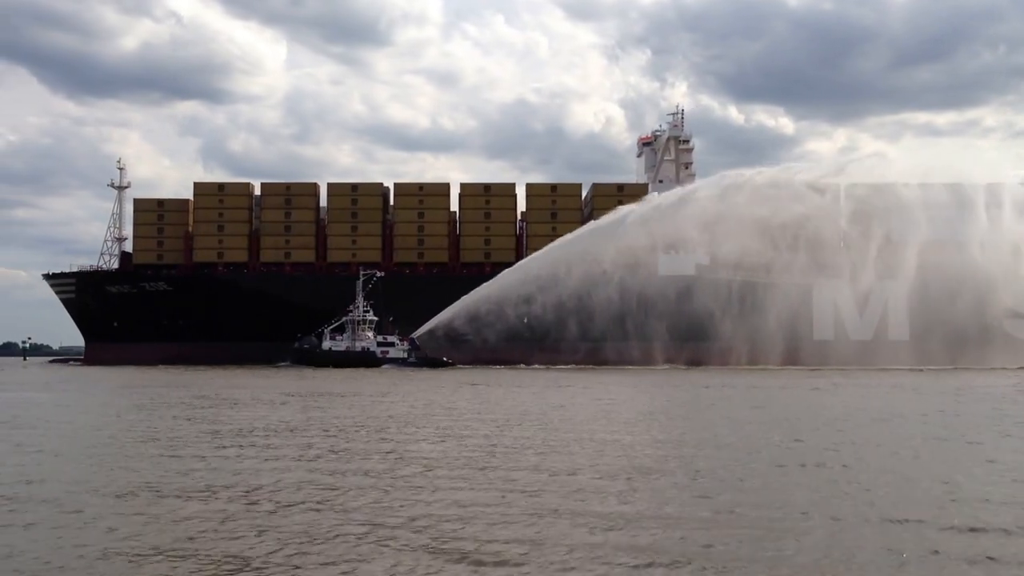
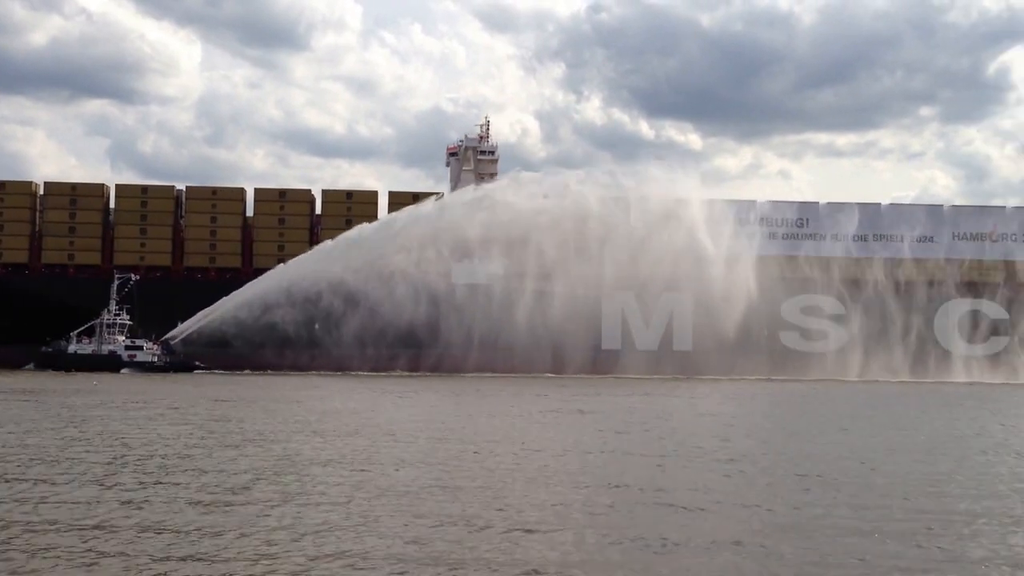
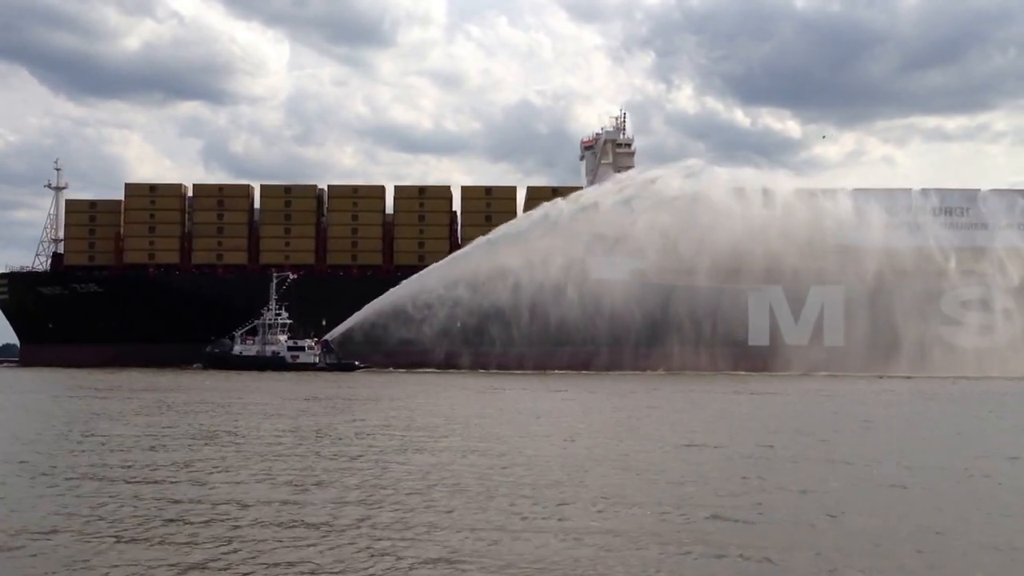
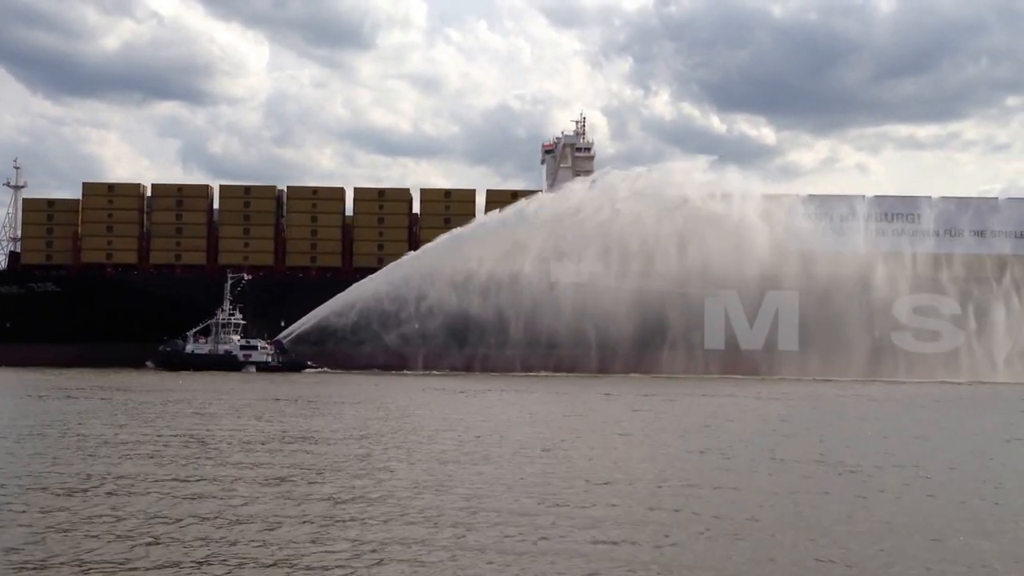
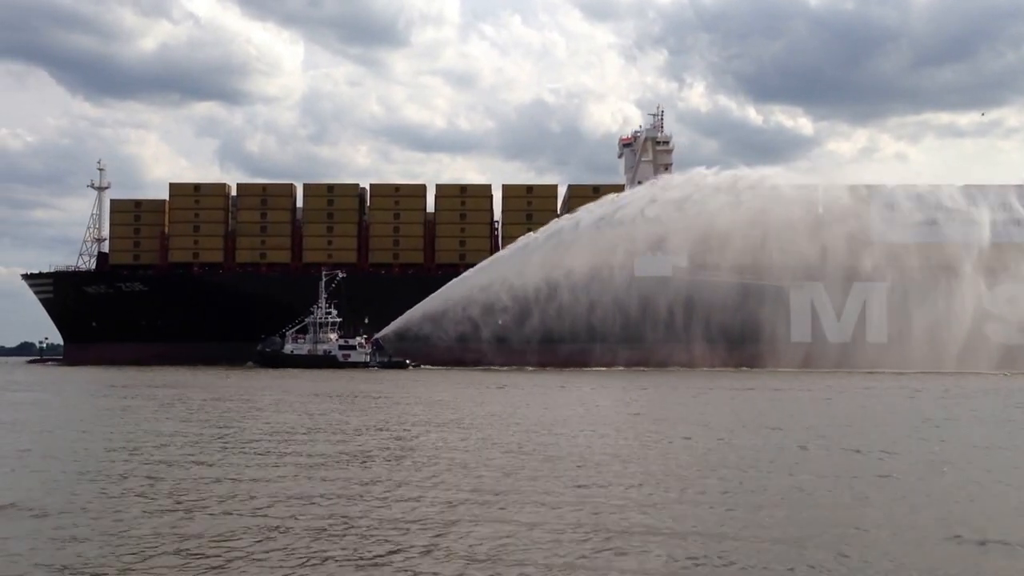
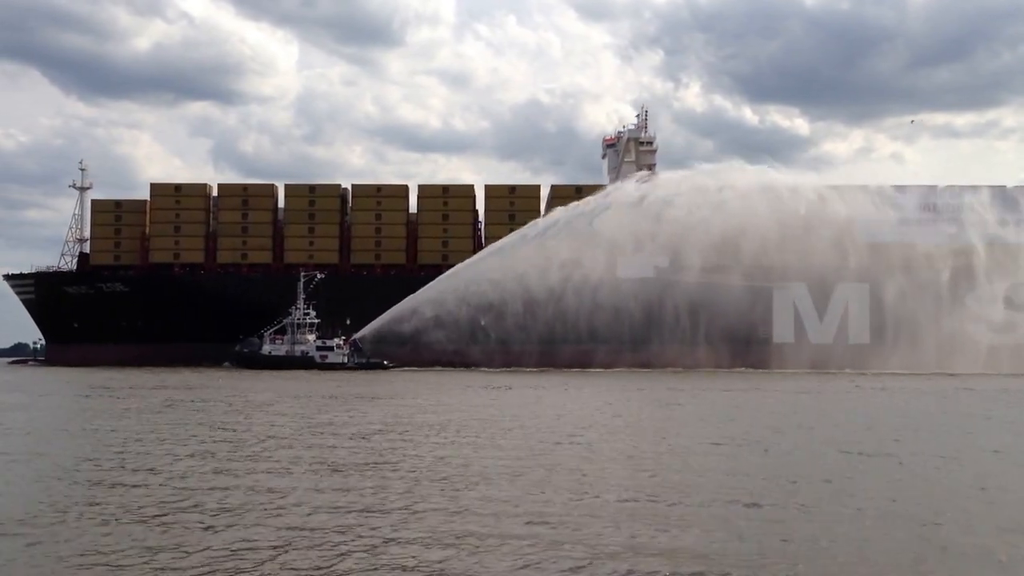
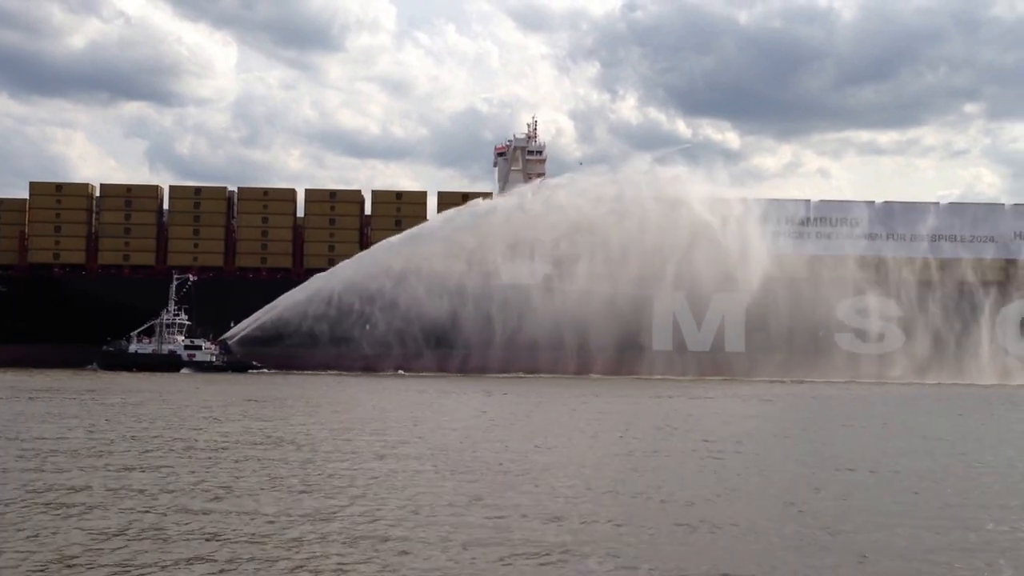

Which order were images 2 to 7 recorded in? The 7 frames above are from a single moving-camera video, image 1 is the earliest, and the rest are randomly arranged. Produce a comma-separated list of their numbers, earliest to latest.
5, 6, 3, 4, 7, 2
